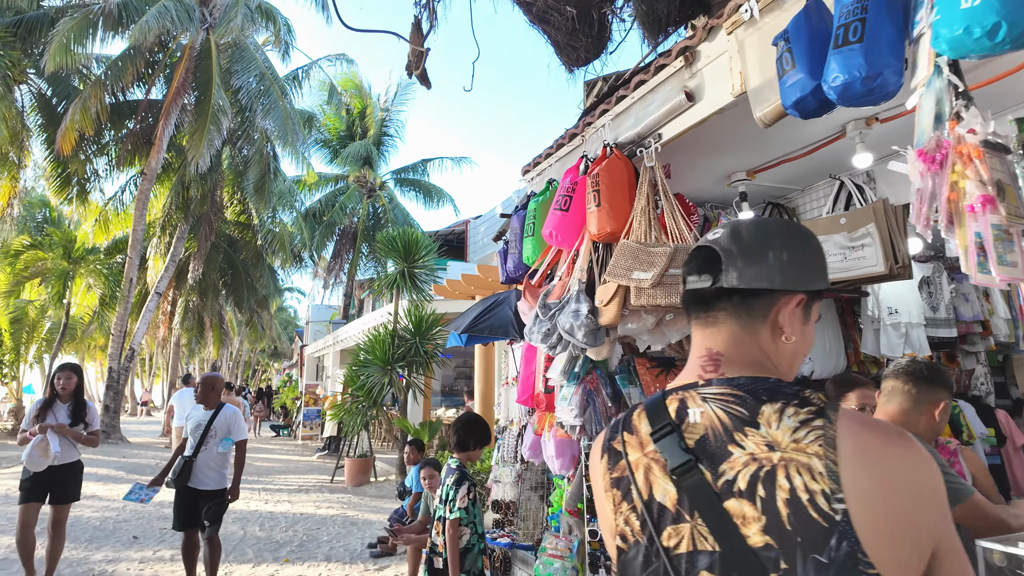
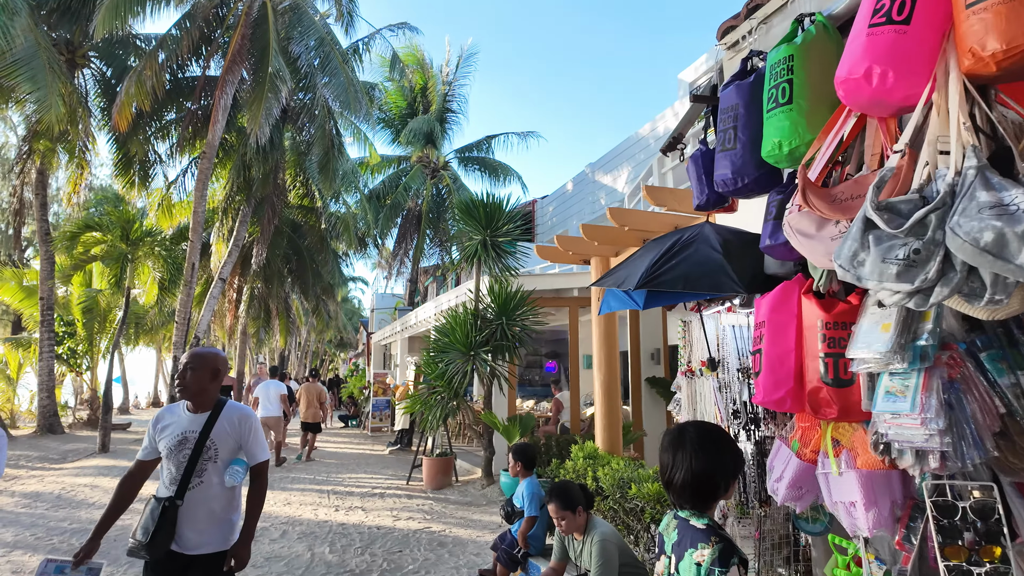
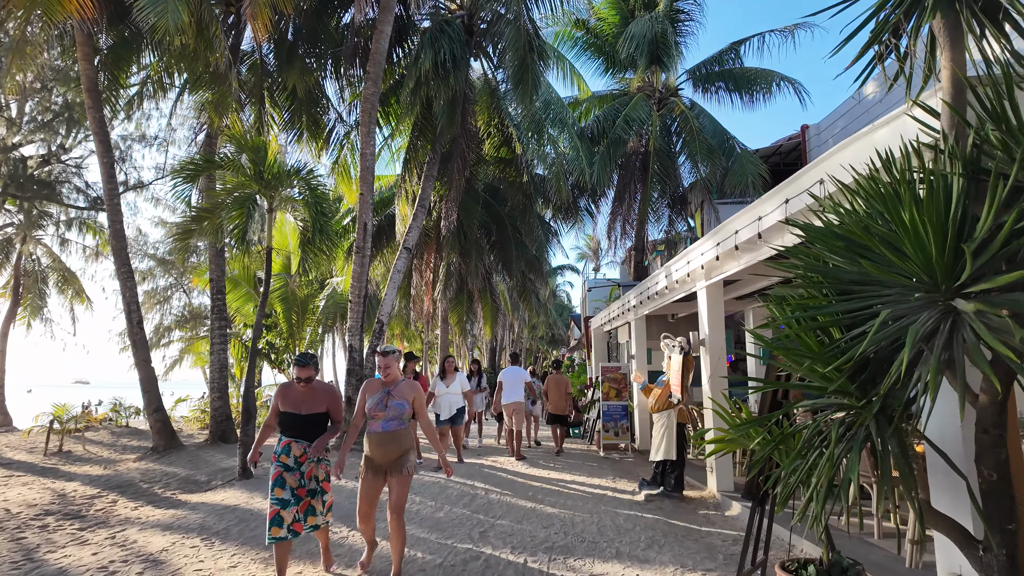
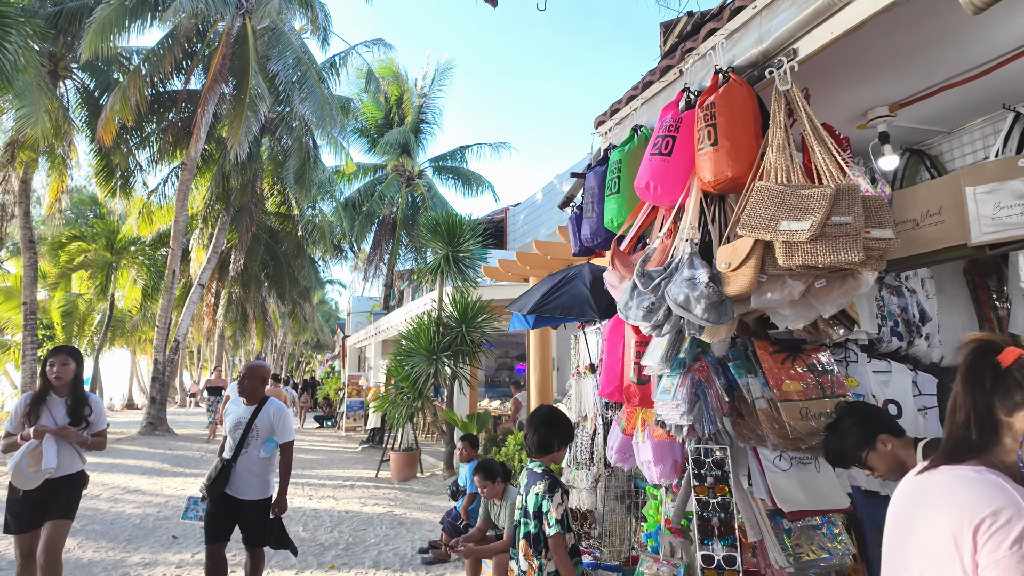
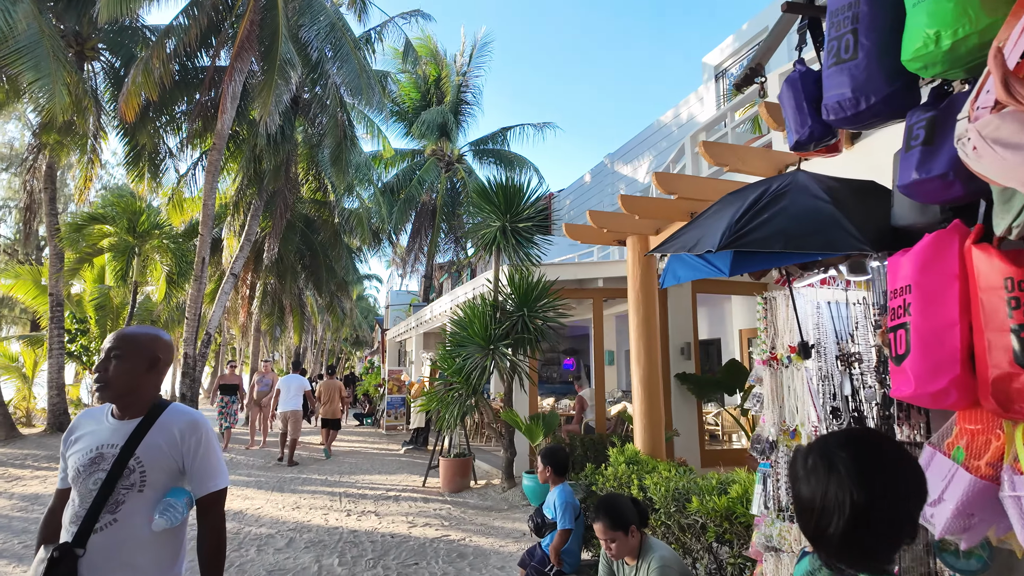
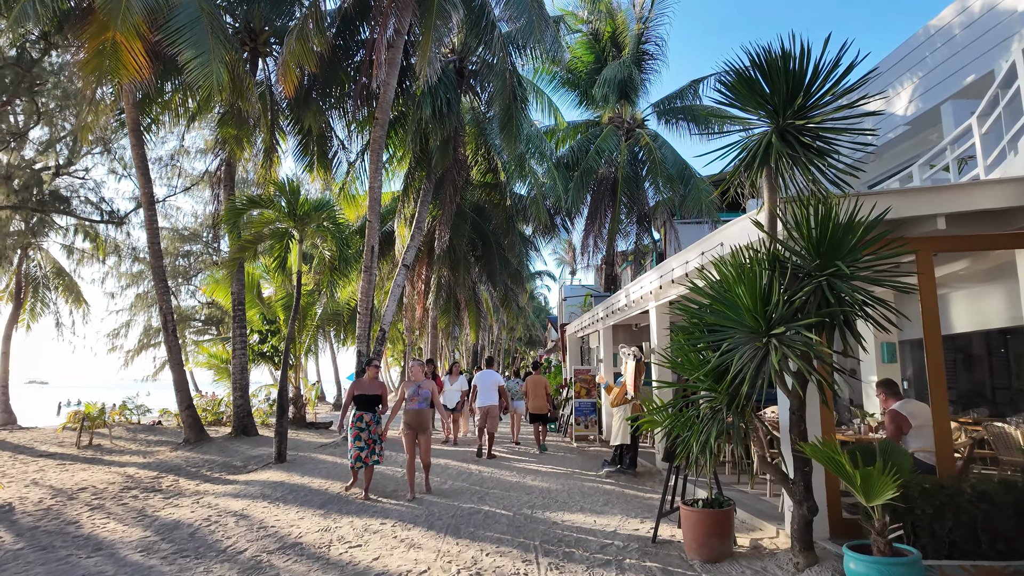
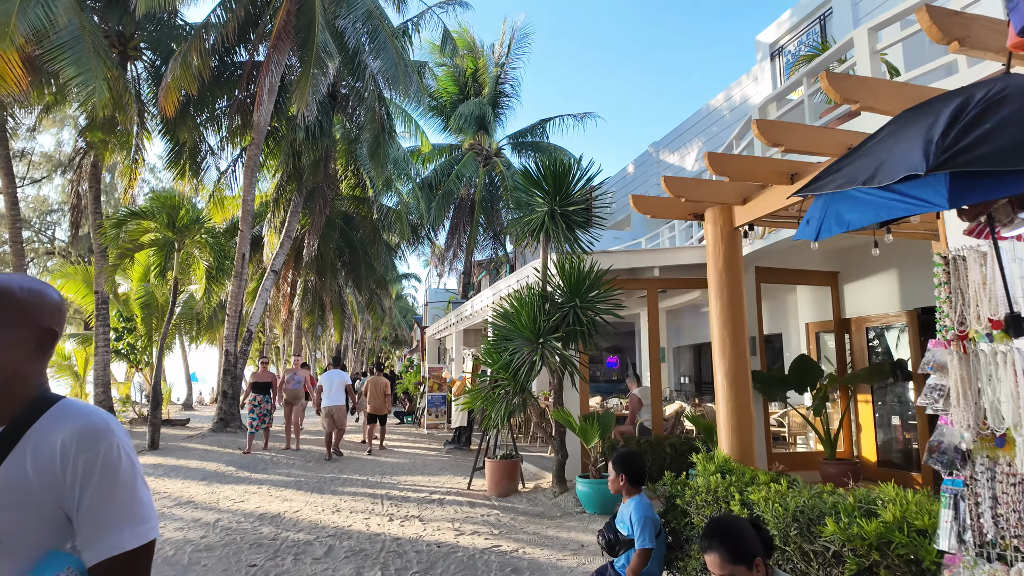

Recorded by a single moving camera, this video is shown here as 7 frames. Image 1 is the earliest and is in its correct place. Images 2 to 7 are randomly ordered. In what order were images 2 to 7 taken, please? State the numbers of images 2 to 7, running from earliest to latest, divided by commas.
4, 2, 5, 7, 6, 3
